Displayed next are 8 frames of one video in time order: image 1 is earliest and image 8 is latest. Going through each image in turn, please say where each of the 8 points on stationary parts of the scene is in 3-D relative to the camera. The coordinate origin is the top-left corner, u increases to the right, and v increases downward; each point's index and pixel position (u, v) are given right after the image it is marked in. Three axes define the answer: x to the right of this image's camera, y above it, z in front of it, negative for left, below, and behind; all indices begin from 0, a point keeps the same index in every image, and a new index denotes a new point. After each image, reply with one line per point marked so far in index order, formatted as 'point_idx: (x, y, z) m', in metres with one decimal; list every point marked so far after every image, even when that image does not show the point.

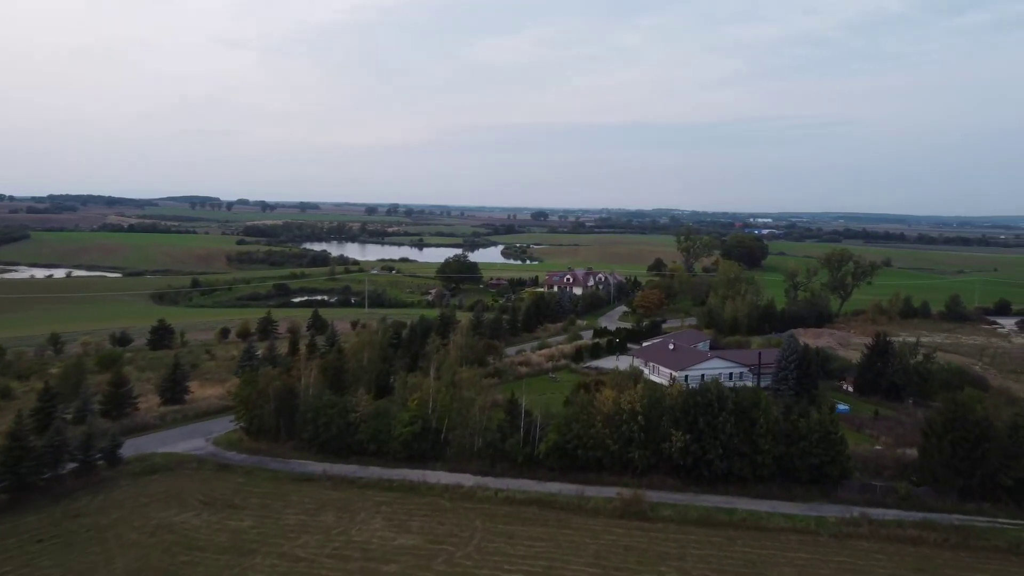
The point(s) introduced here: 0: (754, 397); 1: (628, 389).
0: (+5.6, -2.5, +18.8) m
1: (+2.8, -2.4, +19.4) m
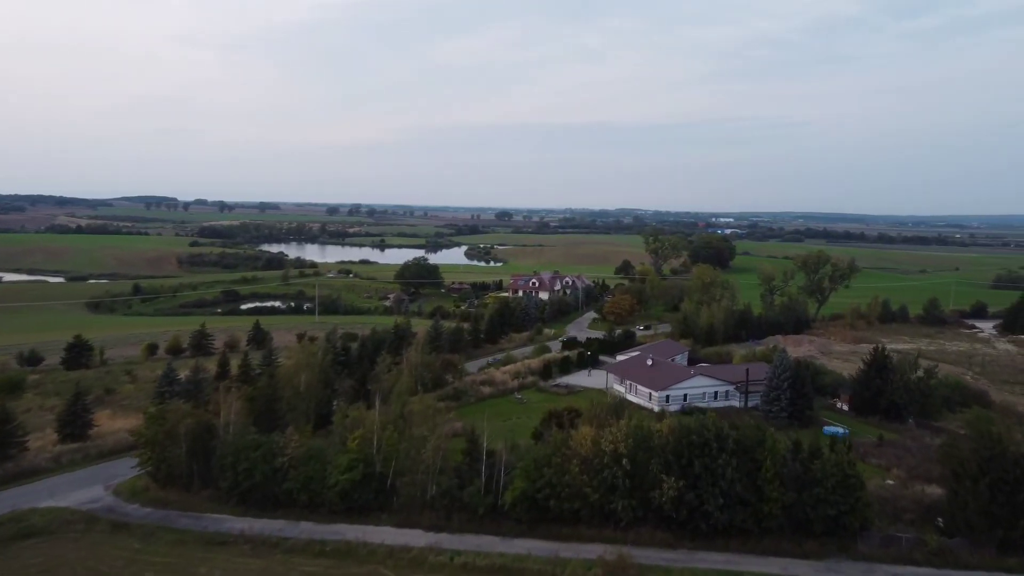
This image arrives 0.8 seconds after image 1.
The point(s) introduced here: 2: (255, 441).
0: (+4.8, -2.8, +15.9) m
1: (+1.9, -2.7, +16.4) m
2: (-5.3, -3.2, +17.1) m
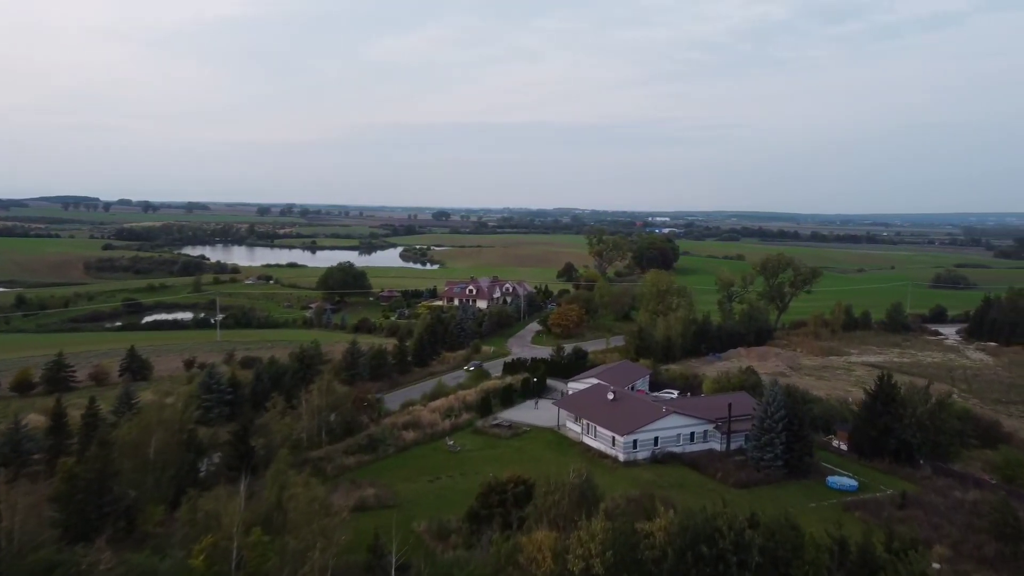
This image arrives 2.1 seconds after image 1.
0: (+3.7, -3.3, +11.0) m
1: (+0.9, -3.2, +11.2) m
2: (-6.4, -3.7, +11.4) m
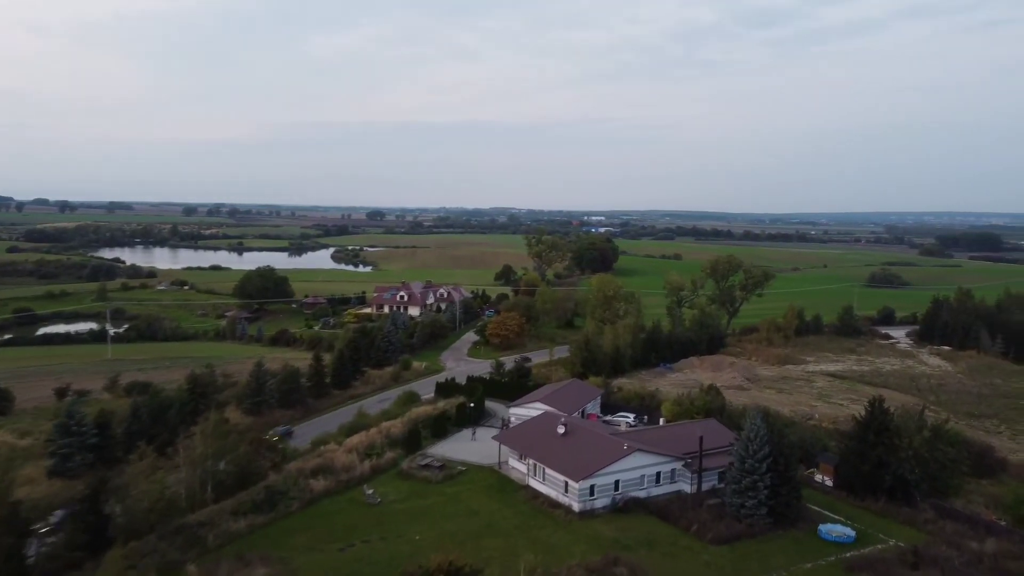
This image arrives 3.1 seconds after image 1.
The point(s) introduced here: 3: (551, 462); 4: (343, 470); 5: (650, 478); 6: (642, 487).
0: (+3.1, -3.6, +7.6) m
1: (+0.2, -3.6, +7.6) m
2: (-7.1, -4.1, +7.2) m
3: (+0.9, -3.9, +18.2) m
4: (-3.9, -4.2, +18.8) m
5: (+3.0, -4.2, +18.1) m
6: (+2.9, -4.4, +18.0) m
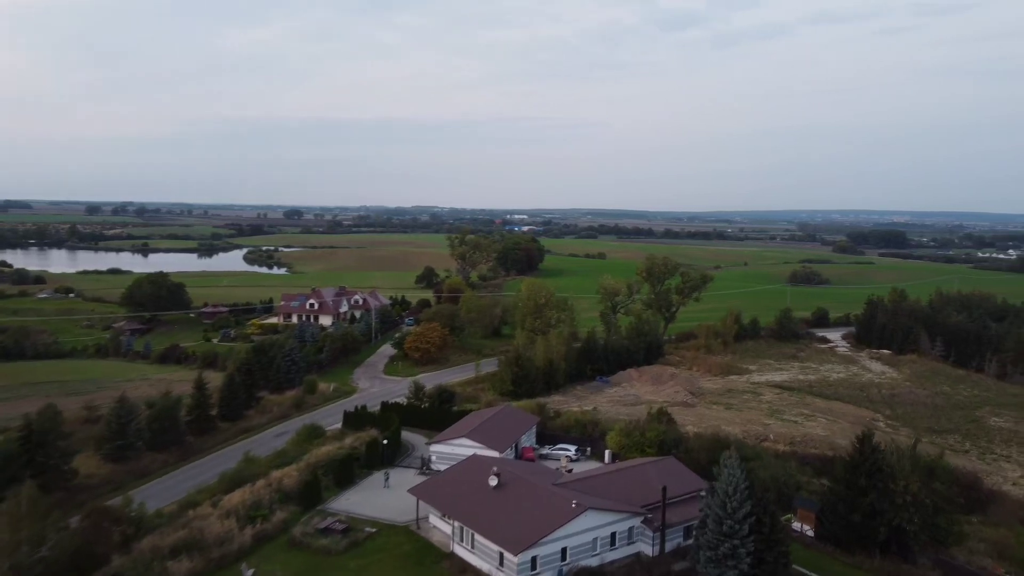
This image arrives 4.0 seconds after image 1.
0: (+2.6, -4.0, +4.2) m
1: (-0.2, -4.0, +4.0) m
2: (-7.5, -4.6, +2.9) m
3: (-0.5, -4.2, +14.5) m
4: (-5.3, -4.6, +14.7) m
5: (+1.6, -4.5, +14.6) m
6: (+1.5, -4.7, +14.5) m
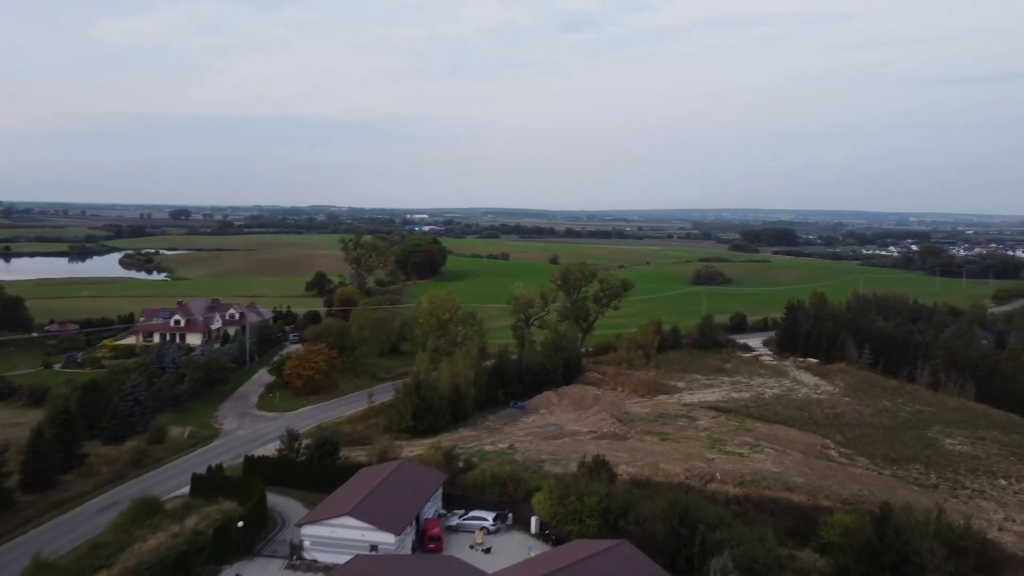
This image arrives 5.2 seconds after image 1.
0: (+2.7, -4.4, -0.2) m
1: (-0.2, -4.5, -0.8) m
2: (-7.2, -5.2, -2.7) m
3: (-1.7, -4.7, +9.7) m
4: (-6.5, -5.2, +9.3) m
5: (+0.4, -5.0, +10.1) m
6: (+0.3, -5.2, +9.9) m
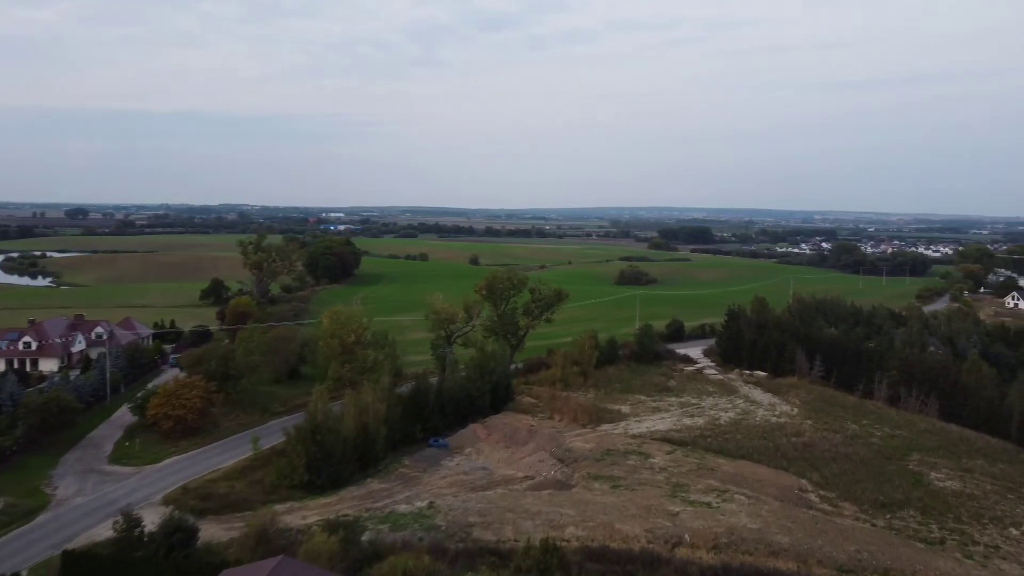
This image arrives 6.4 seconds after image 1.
0: (+3.1, -4.9, -4.6) m
1: (+0.4, -5.0, -5.4) m
2: (-6.4, -5.8, -8.1) m
3: (-2.2, -5.2, +4.8) m
4: (-6.9, -5.7, +4.0) m
5: (-0.1, -5.5, +5.4) m
6: (-0.2, -5.7, +5.2) m
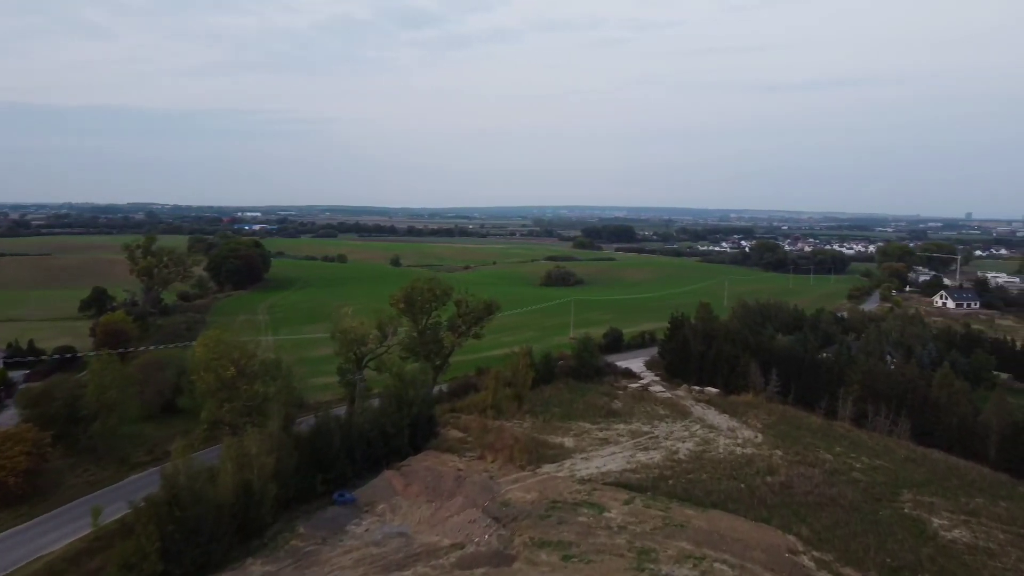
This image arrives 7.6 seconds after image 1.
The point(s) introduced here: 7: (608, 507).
0: (+4.0, -5.4, -8.9) m
1: (+1.3, -5.4, -10.0) m
2: (-5.2, -6.3, -13.2) m
3: (-2.2, -5.7, 0.0) m
4: (-6.8, -6.2, -1.3) m
5: (-0.1, -6.0, +0.8) m
6: (-0.3, -6.1, +0.6) m
7: (+2.4, -5.3, +20.1) m
